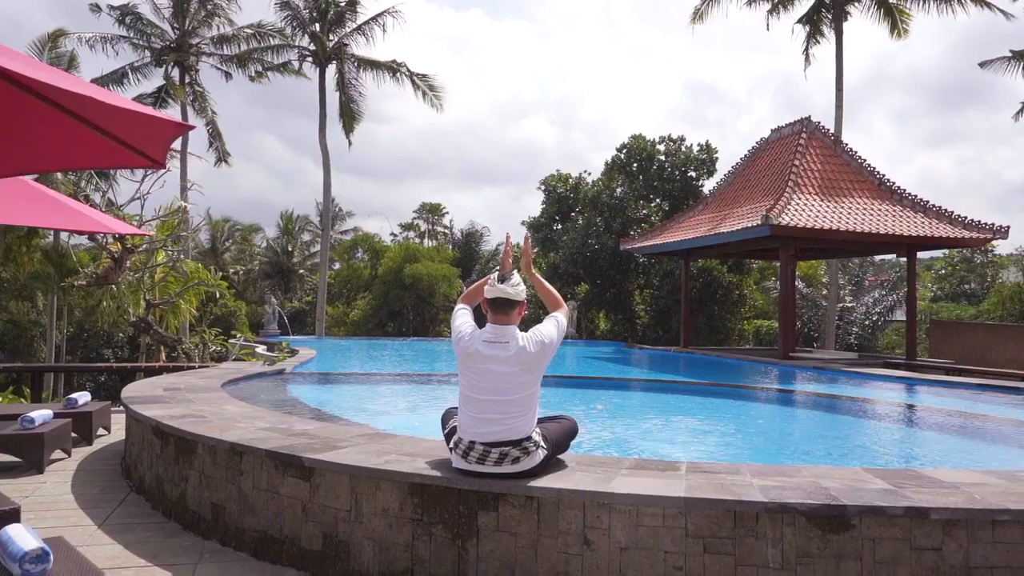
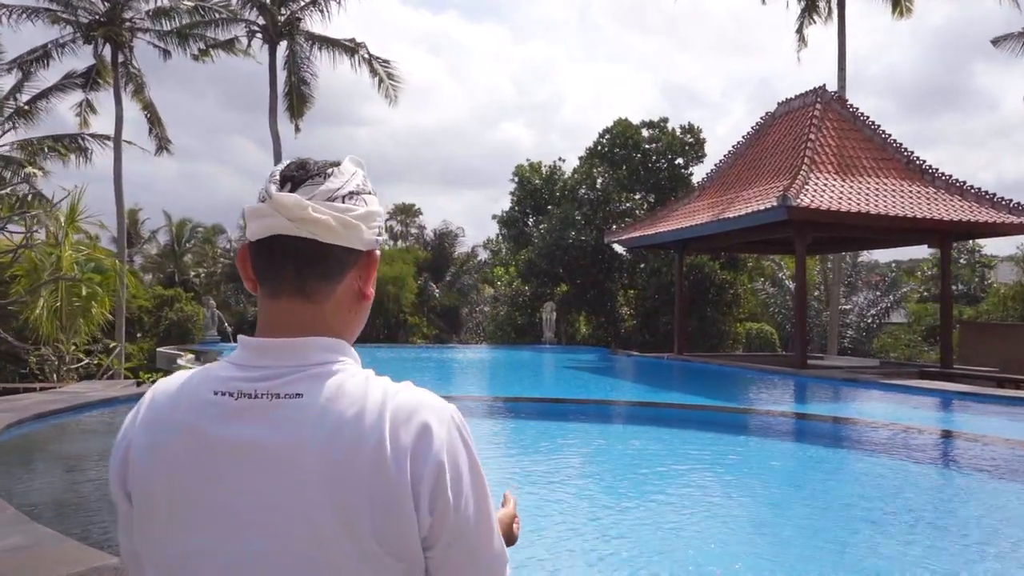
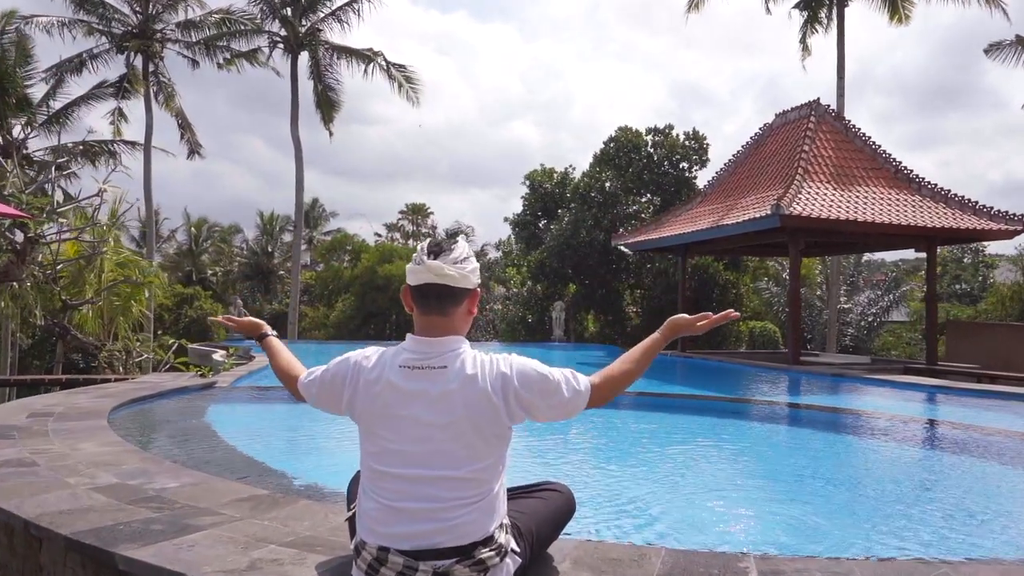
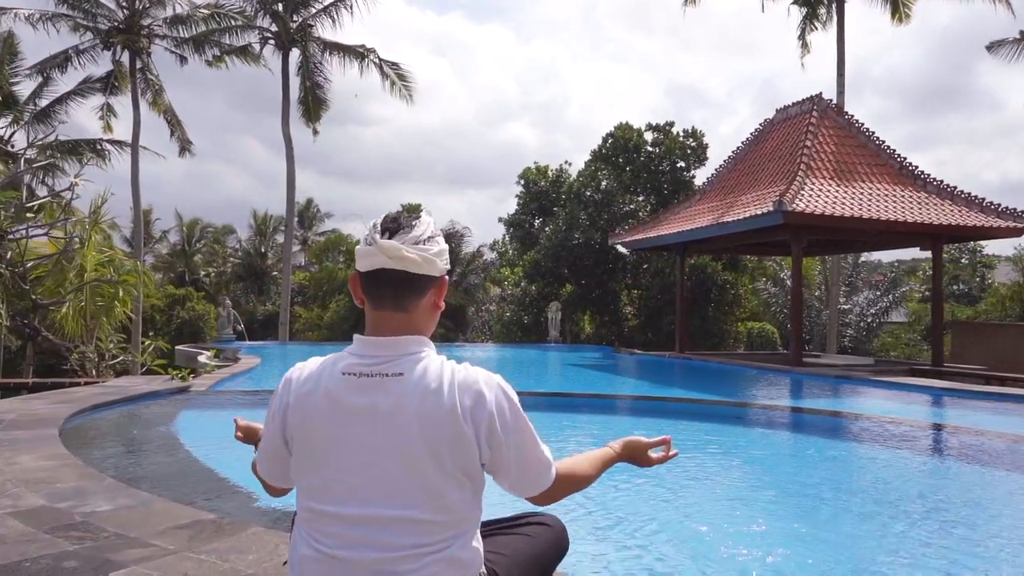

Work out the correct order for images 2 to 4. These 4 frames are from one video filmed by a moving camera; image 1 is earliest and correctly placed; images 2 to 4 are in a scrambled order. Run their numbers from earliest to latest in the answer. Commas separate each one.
3, 4, 2
